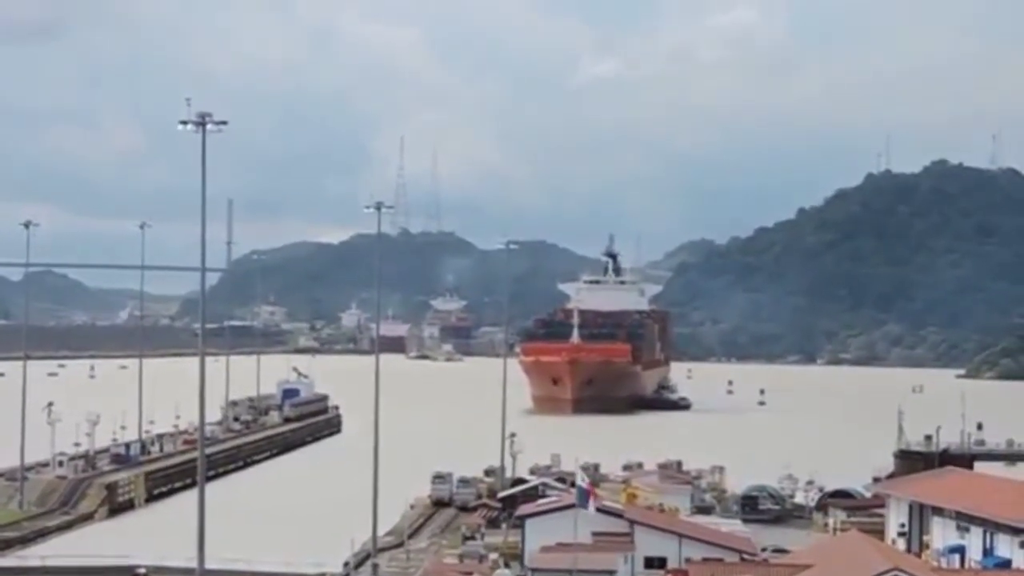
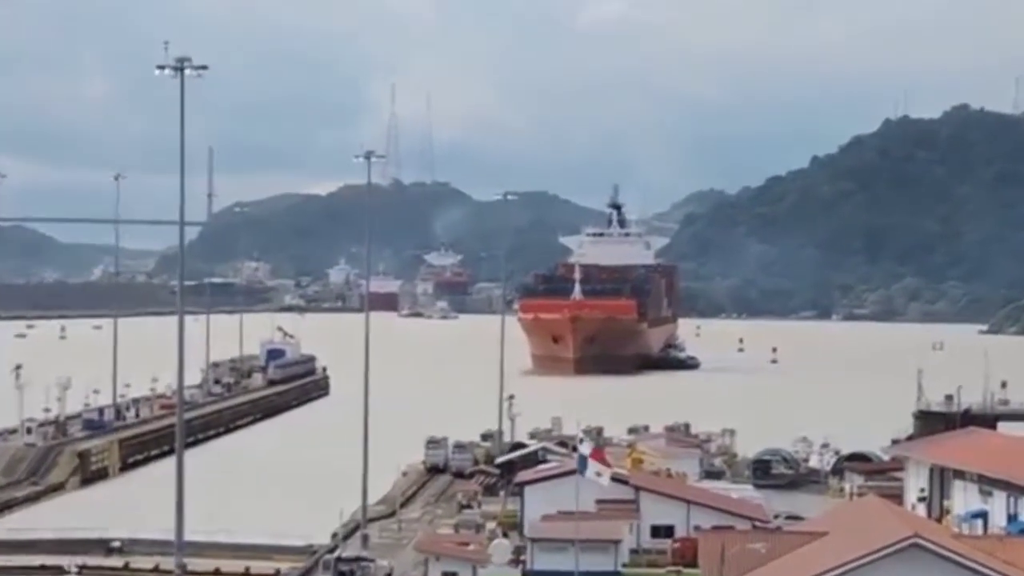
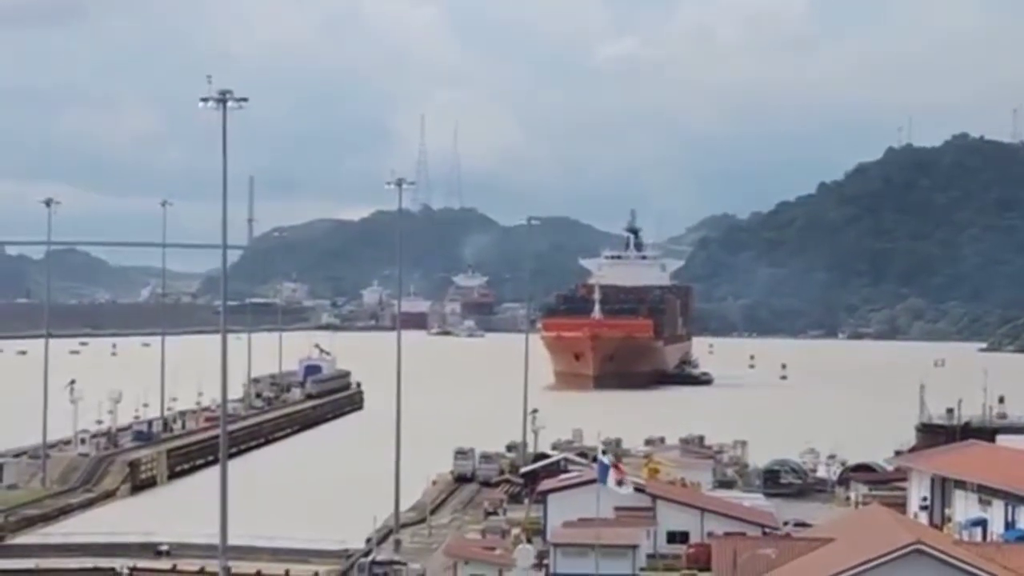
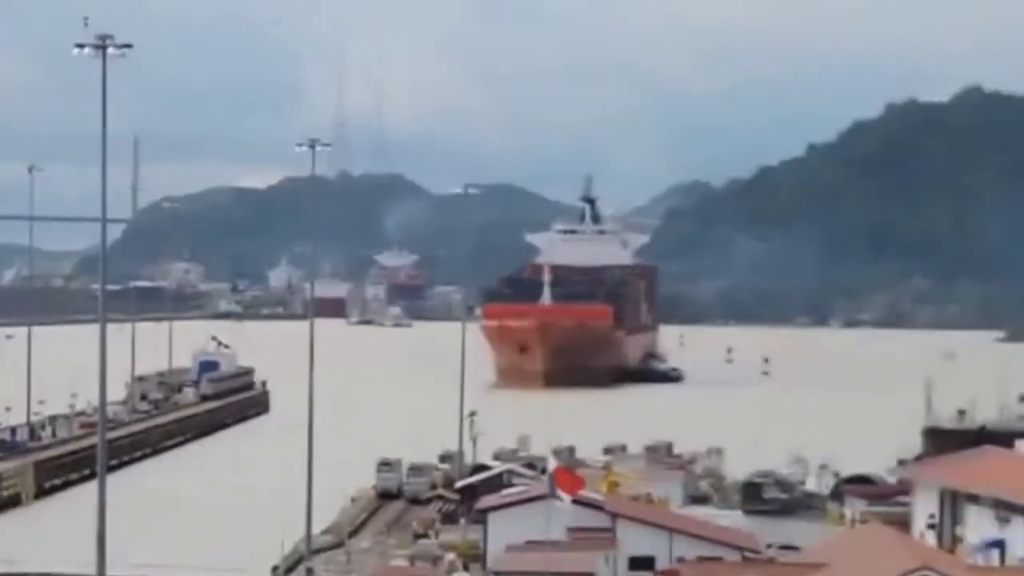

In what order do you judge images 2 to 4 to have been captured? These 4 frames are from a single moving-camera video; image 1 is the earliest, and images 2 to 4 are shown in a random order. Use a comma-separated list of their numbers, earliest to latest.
3, 2, 4
